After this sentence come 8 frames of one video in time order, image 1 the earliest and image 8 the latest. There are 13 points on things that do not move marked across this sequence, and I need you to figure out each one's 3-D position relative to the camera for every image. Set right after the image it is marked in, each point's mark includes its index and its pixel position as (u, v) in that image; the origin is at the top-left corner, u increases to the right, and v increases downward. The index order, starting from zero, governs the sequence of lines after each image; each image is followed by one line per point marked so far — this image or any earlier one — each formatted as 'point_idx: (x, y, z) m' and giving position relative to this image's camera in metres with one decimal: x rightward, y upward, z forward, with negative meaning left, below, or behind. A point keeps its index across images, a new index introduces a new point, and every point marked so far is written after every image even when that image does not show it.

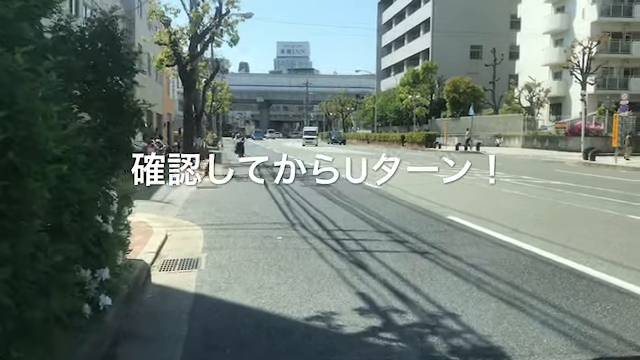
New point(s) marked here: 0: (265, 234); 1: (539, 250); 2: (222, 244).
0: (-0.8, -0.8, +9.1) m
1: (+2.8, -0.9, +8.0) m
2: (-1.3, -0.9, +8.4) m
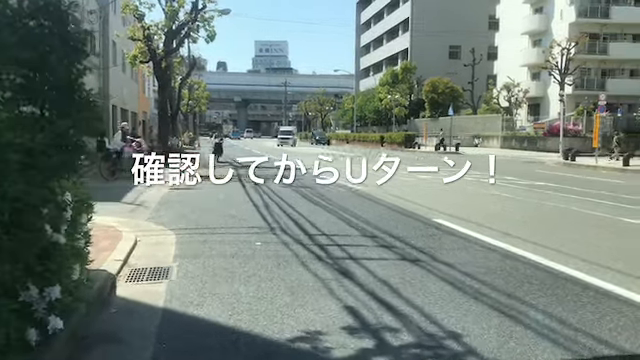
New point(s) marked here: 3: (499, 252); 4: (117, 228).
0: (-1.1, -0.8, +8.5) m
1: (+2.6, -0.9, +7.5) m
2: (-1.6, -0.9, +7.8) m
3: (+2.2, -0.9, +7.7) m
4: (-3.0, -0.7, +9.3) m
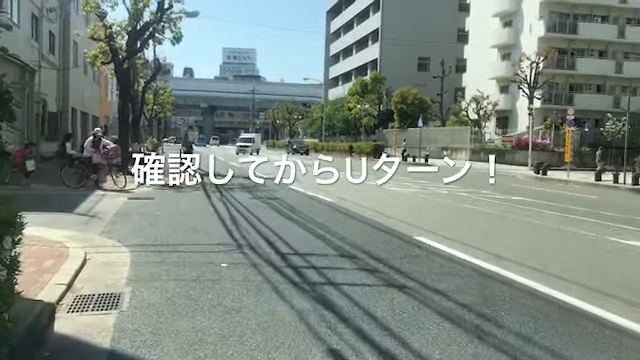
0: (-1.4, -1.0, +7.5) m
1: (+2.3, -1.1, +6.8) m
2: (-1.9, -1.0, +6.8) m
3: (+1.9, -1.1, +6.9) m
4: (-3.4, -0.8, +8.3) m
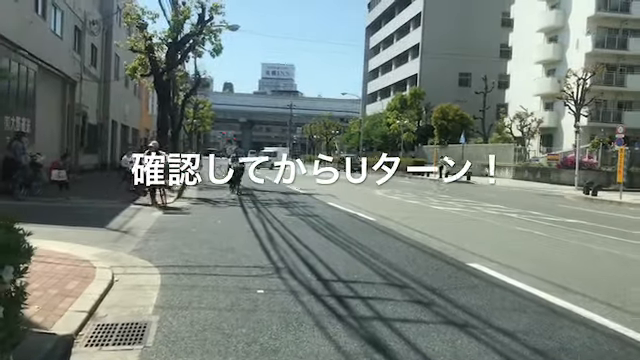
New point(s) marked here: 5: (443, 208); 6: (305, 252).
0: (-0.9, -1.2, +6.9) m
1: (+2.8, -1.4, +5.9) m
2: (-1.4, -1.2, +6.2) m
3: (+2.4, -1.3, +6.1) m
4: (-2.8, -1.0, +7.7) m
5: (+3.7, -0.9, +18.9) m
6: (-0.2, -1.1, +9.2) m
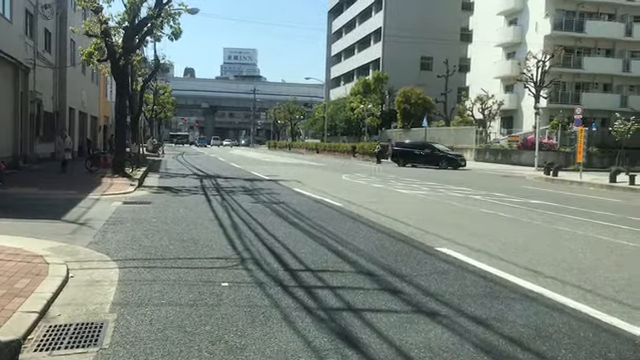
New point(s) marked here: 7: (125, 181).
0: (-1.2, -1.0, +6.6) m
1: (+2.5, -1.2, +5.8) m
2: (-1.7, -1.1, +5.9) m
3: (+2.1, -1.2, +6.0) m
4: (-3.2, -0.9, +7.3) m
5: (+2.6, -0.4, +18.8) m
6: (-0.7, -0.9, +8.9) m
7: (-6.1, -0.1, +19.3) m
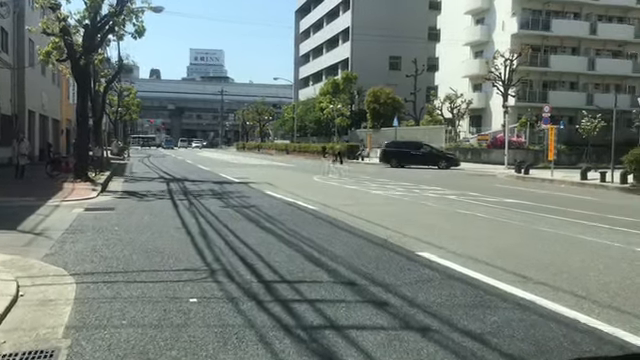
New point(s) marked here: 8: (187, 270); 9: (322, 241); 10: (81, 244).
0: (-1.4, -1.1, +6.0) m
1: (+2.3, -1.2, +5.4) m
2: (-1.9, -1.2, +5.3) m
3: (+1.9, -1.2, +5.6) m
4: (-3.5, -1.0, +6.6) m
5: (+1.8, -0.4, +18.4) m
6: (-1.0, -0.9, +8.4) m
7: (-7.0, -0.2, +18.5) m
8: (-1.5, -1.0, +7.0) m
9: (0.0, -0.9, +9.1) m
10: (-3.4, -0.9, +8.9) m
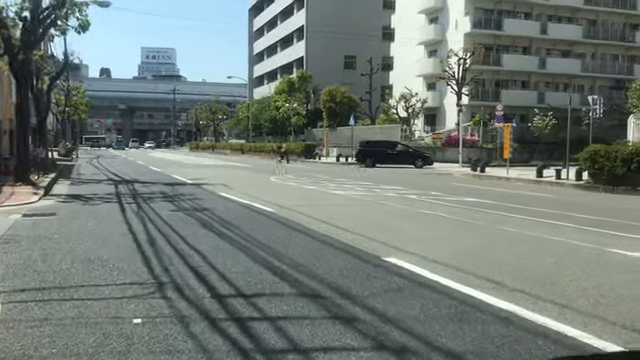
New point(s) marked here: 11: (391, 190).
0: (-1.8, -1.1, +5.3) m
1: (+2.0, -1.2, +5.0) m
2: (-2.2, -1.2, +4.5) m
3: (+1.6, -1.2, +5.1) m
4: (-3.9, -1.1, +5.8) m
5: (+0.6, -0.4, +17.9) m
6: (-1.5, -1.0, +7.7) m
7: (-8.2, -0.3, +17.3) m
8: (-1.9, -1.1, +6.3) m
9: (-0.5, -0.9, +8.5) m
10: (-3.9, -1.0, +8.0) m
11: (+2.2, -0.3, +19.2) m
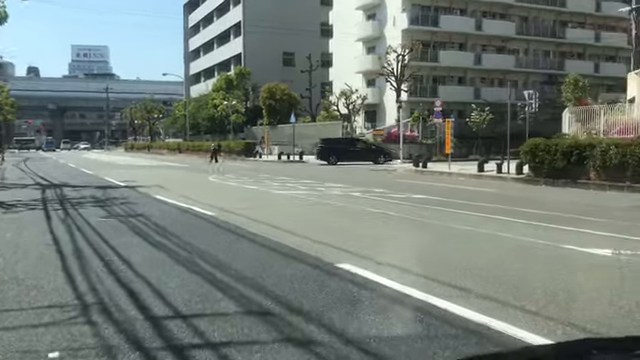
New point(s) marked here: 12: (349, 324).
0: (-2.1, -1.2, +4.5) m
1: (+1.6, -1.2, +4.5) m
2: (-2.4, -1.3, +3.7) m
3: (+1.2, -1.2, +4.6) m
4: (-4.3, -1.2, +4.8) m
5: (-1.0, -0.4, +17.2) m
6: (-2.1, -1.0, +6.9) m
7: (-9.7, -0.5, +15.9) m
8: (-2.4, -1.1, +5.5) m
9: (-1.2, -0.9, +7.8) m
10: (-4.6, -1.1, +7.0) m
11: (+0.5, -0.3, +18.7) m
12: (+0.2, -1.1, +4.9) m
